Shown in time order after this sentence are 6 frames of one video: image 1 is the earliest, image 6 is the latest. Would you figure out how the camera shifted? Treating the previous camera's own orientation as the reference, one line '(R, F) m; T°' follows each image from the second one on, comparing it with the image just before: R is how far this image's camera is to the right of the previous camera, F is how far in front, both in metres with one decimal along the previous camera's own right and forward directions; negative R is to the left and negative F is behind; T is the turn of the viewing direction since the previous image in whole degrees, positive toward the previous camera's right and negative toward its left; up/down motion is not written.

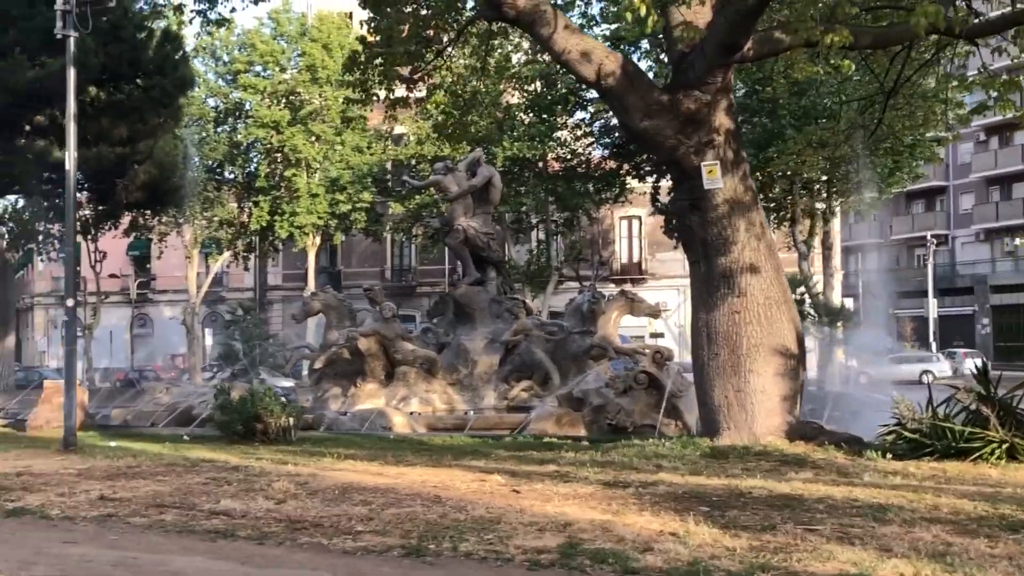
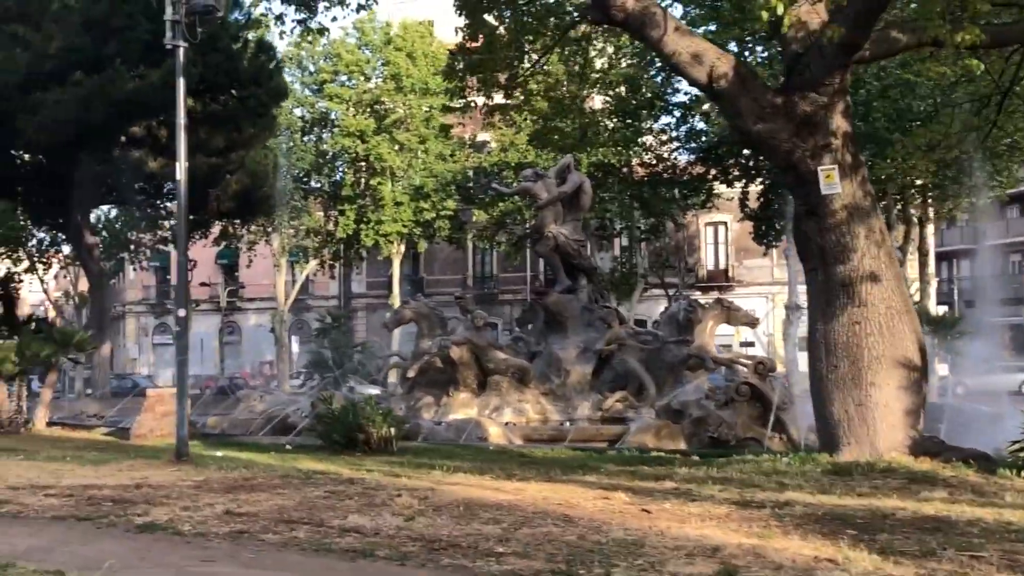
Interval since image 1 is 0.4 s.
(-0.3, +0.2) m; -4°
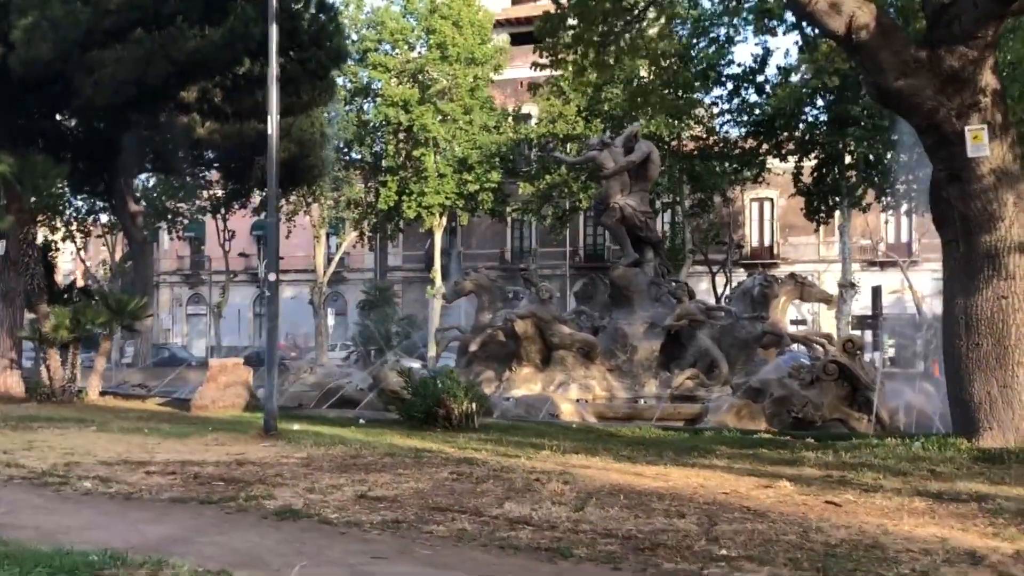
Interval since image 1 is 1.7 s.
(-0.7, +0.7) m; -1°
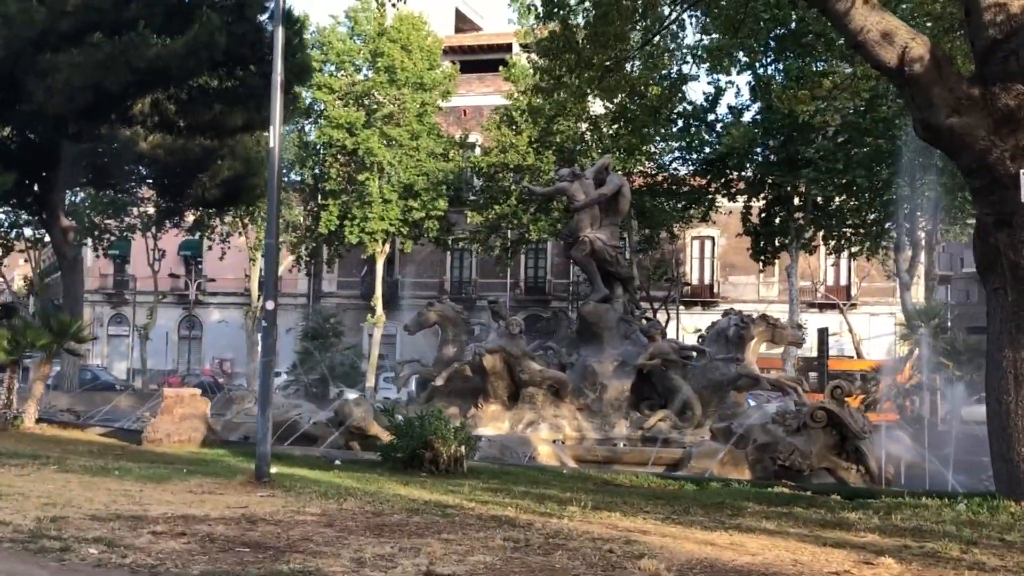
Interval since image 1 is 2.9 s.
(-0.7, +0.8) m; +4°
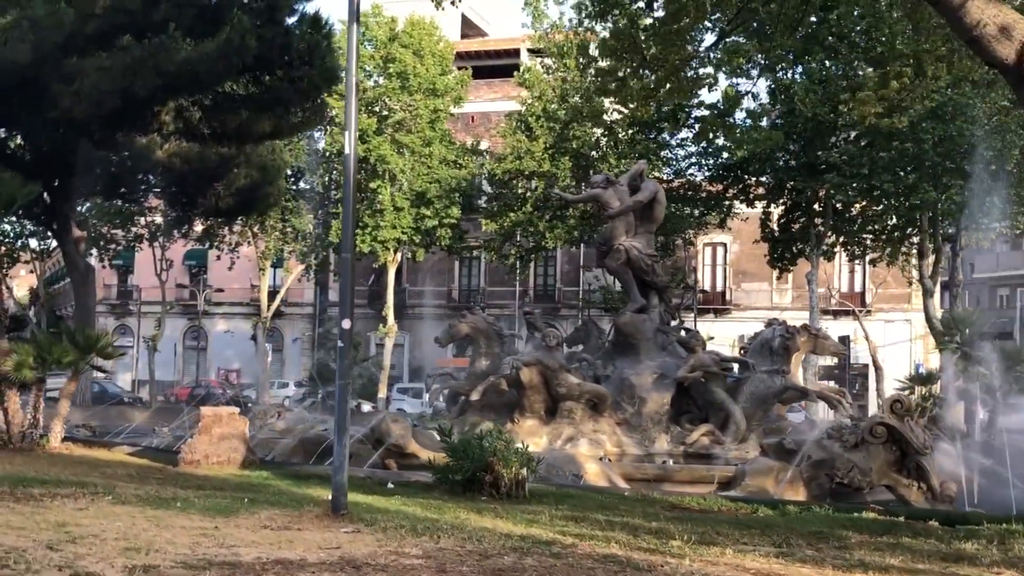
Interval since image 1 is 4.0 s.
(-0.6, +0.5) m; 0°
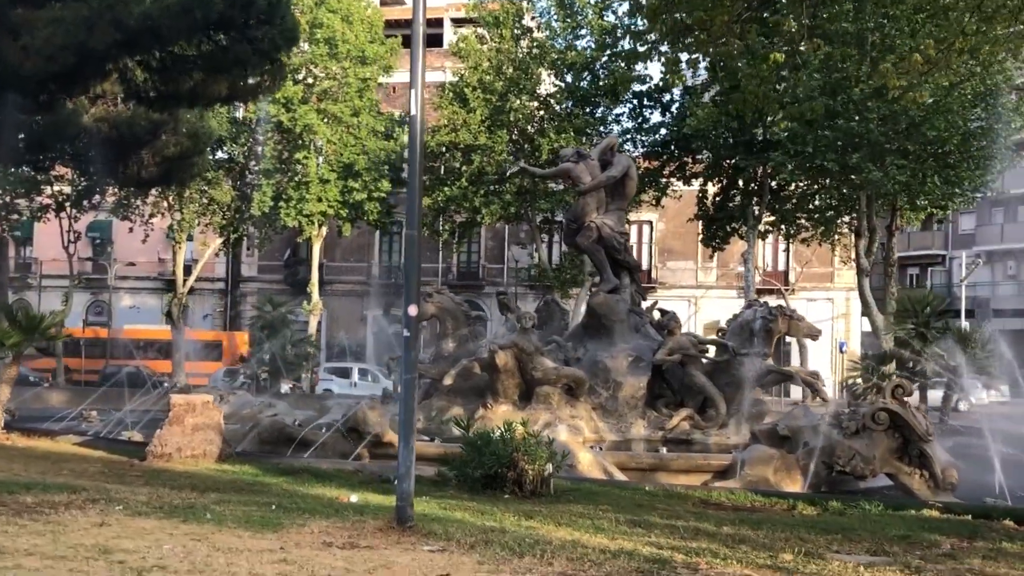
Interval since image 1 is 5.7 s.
(-1.1, +0.9) m; +5°
